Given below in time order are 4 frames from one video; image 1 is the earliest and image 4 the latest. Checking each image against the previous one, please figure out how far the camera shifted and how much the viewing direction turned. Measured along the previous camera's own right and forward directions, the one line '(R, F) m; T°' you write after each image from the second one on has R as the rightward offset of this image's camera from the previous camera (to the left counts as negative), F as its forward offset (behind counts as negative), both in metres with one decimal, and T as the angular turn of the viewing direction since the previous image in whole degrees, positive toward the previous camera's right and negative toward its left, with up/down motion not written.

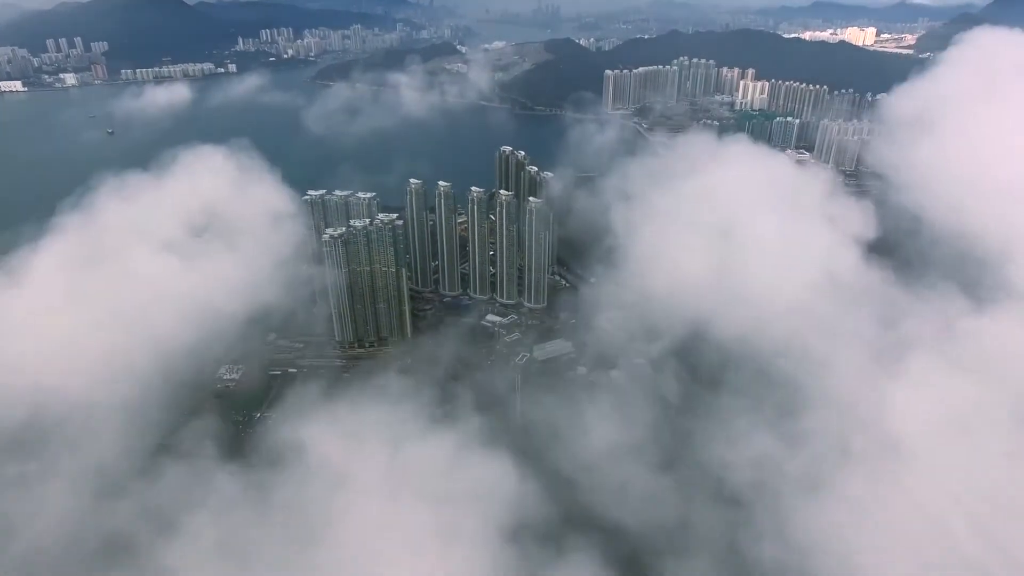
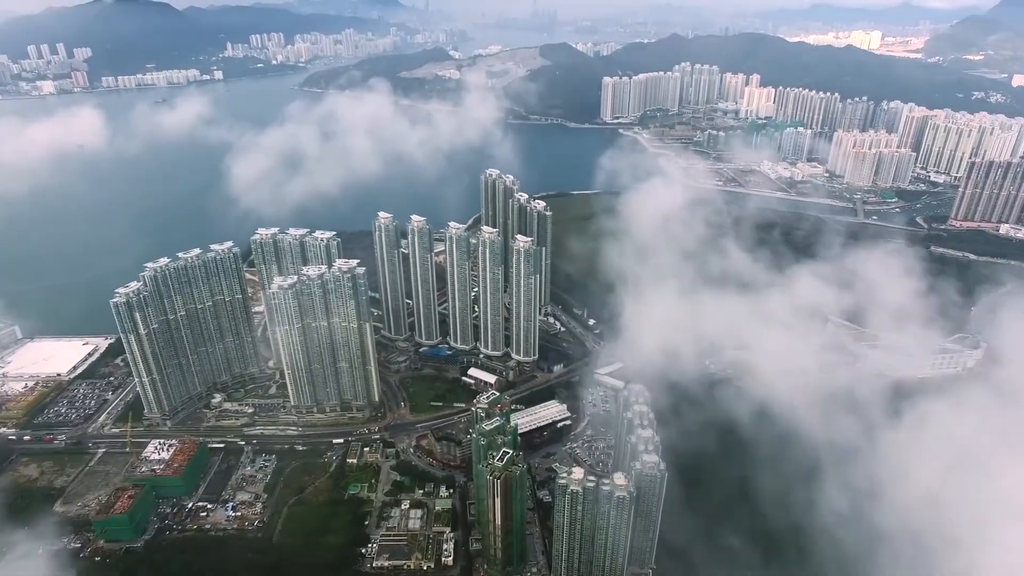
(+0.5, +3.5) m; 0°
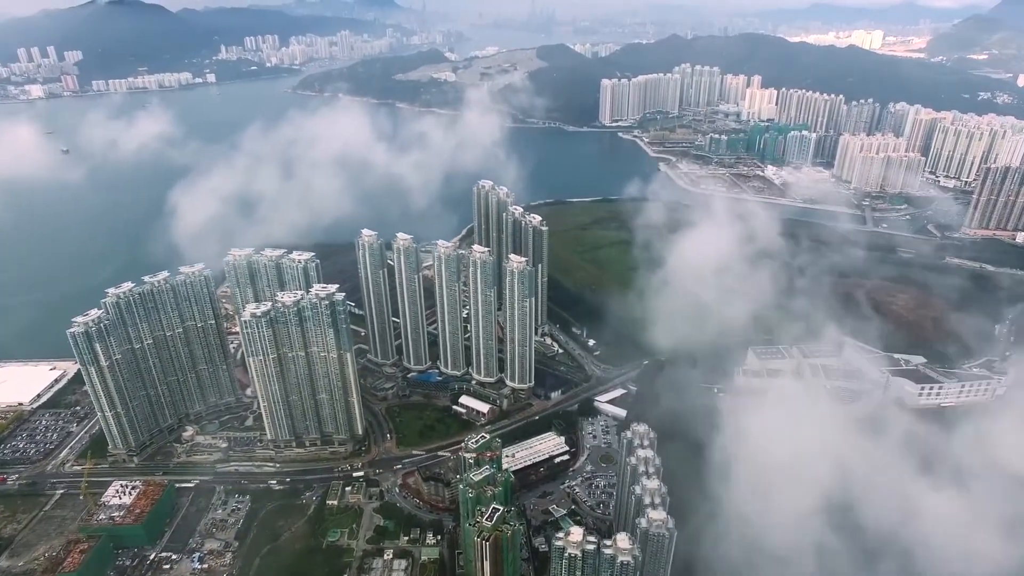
(+0.2, +1.5) m; 0°
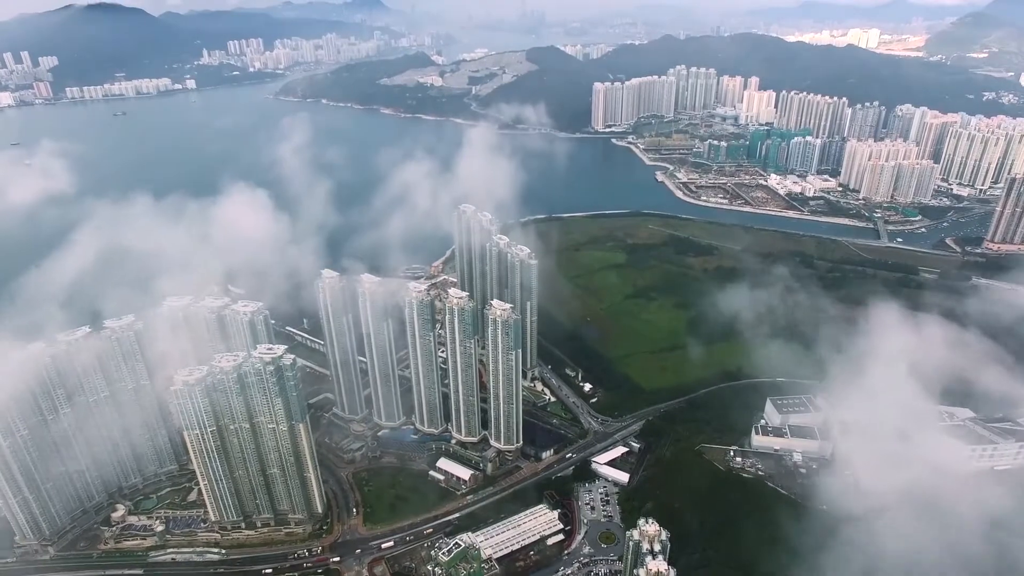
(+0.3, +2.7) m; +1°
